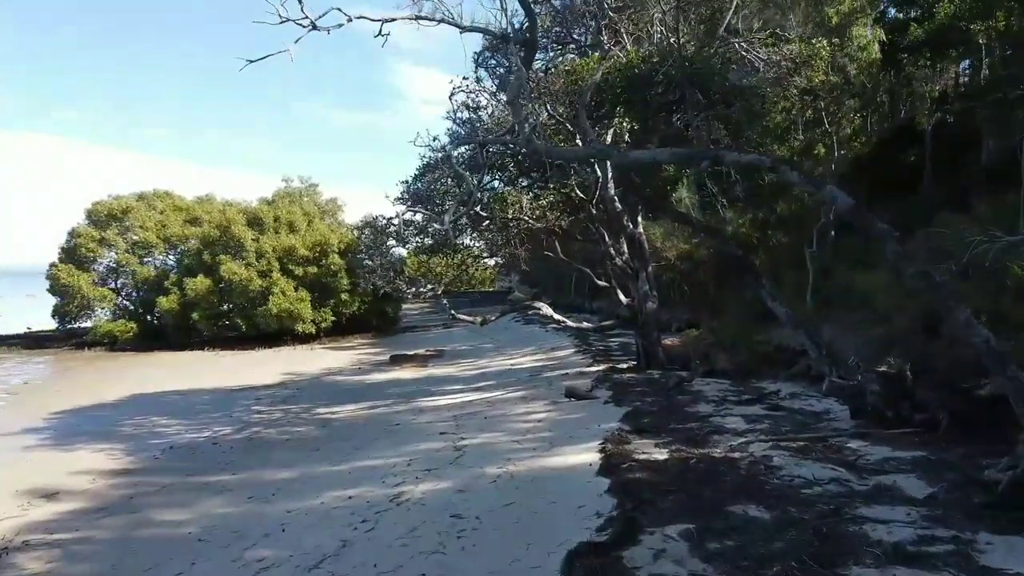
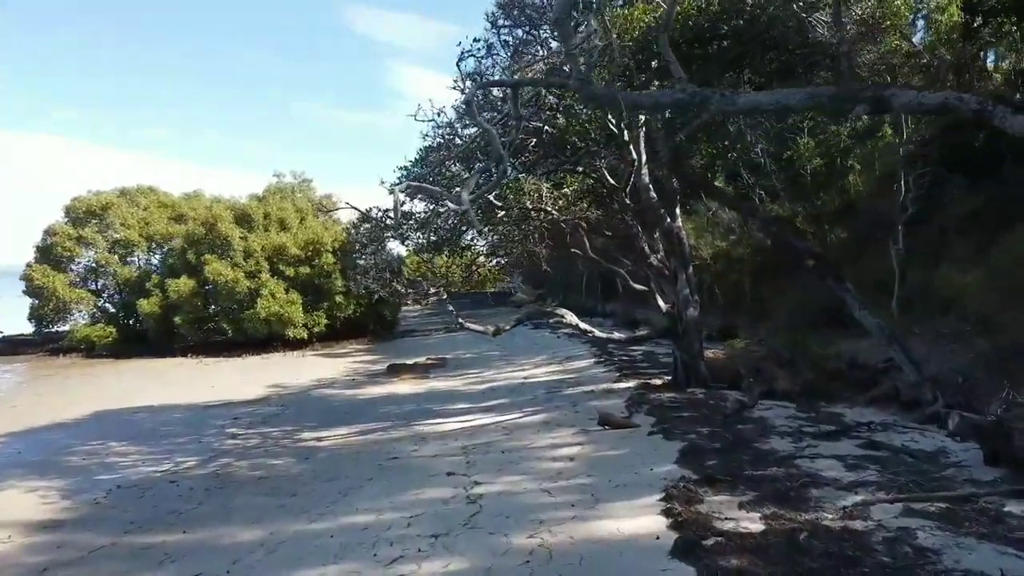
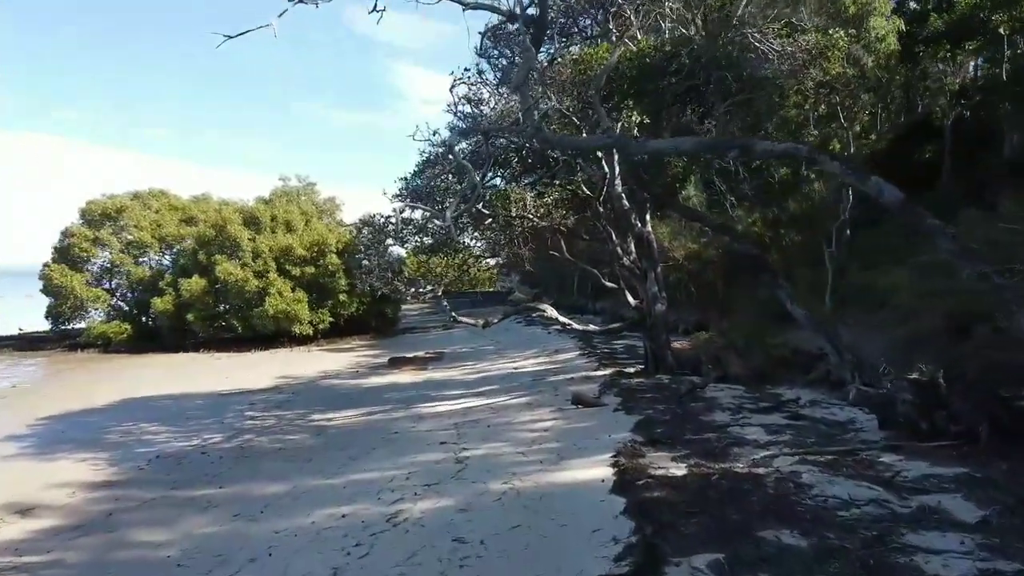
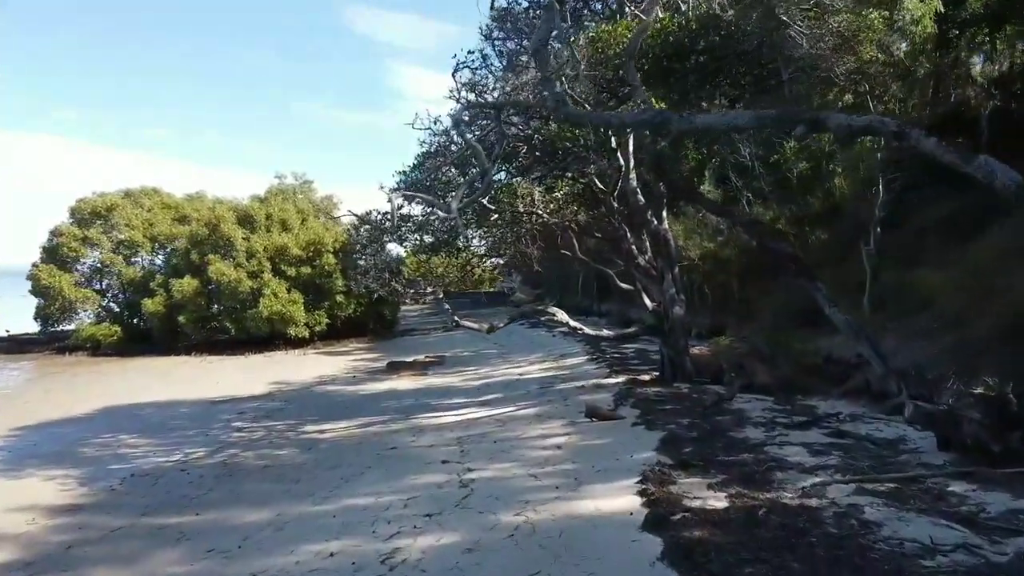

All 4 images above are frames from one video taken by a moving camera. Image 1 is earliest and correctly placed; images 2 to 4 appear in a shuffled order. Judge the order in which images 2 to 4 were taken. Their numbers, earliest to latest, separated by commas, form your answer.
3, 4, 2
